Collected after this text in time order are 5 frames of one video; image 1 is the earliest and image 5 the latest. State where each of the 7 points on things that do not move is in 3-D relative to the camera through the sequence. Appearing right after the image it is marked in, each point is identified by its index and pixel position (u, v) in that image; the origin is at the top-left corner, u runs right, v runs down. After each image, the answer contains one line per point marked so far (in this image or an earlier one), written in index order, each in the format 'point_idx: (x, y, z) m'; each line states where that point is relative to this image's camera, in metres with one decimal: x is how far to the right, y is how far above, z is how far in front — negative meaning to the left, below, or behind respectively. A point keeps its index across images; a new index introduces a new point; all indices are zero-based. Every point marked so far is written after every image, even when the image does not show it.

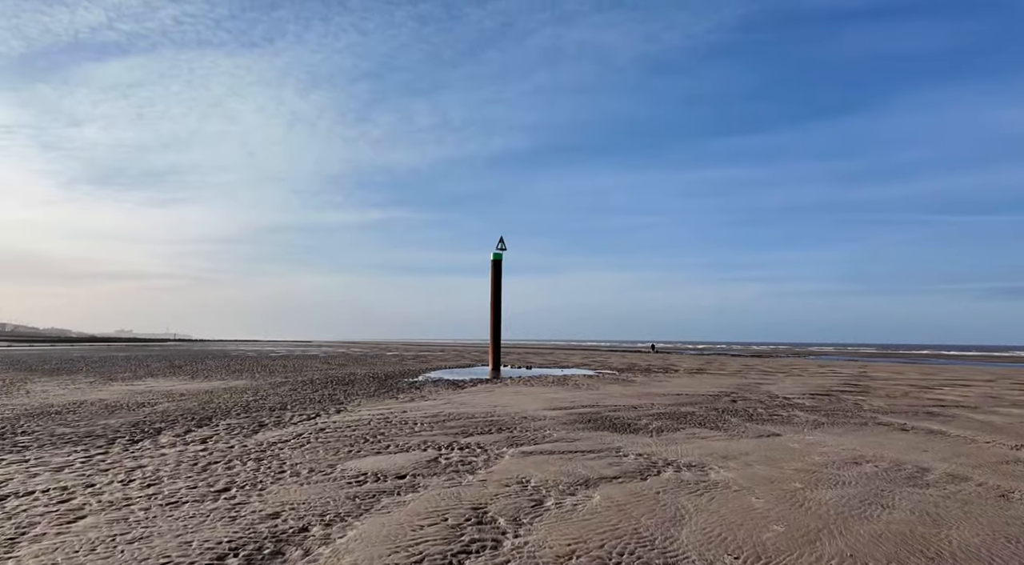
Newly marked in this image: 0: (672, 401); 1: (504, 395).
0: (+3.8, -2.9, +15.2) m
1: (-0.2, -3.1, +17.5) m
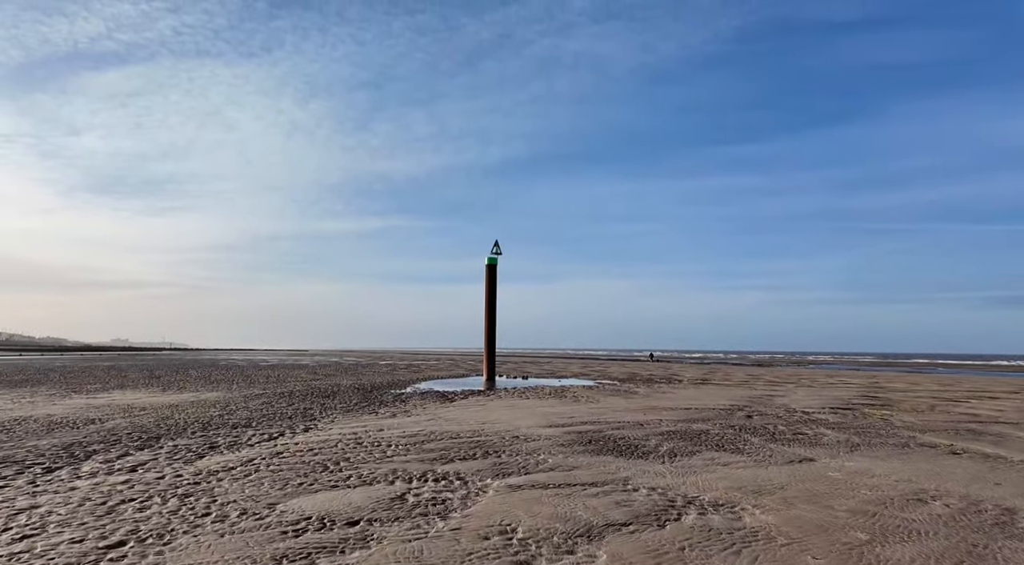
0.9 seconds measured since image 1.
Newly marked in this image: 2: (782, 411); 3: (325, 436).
0: (+3.6, -2.9, +13.6) m
1: (-0.4, -3.2, +15.9) m
2: (+6.6, -3.1, +15.7) m
3: (-3.4, -2.8, +11.7) m
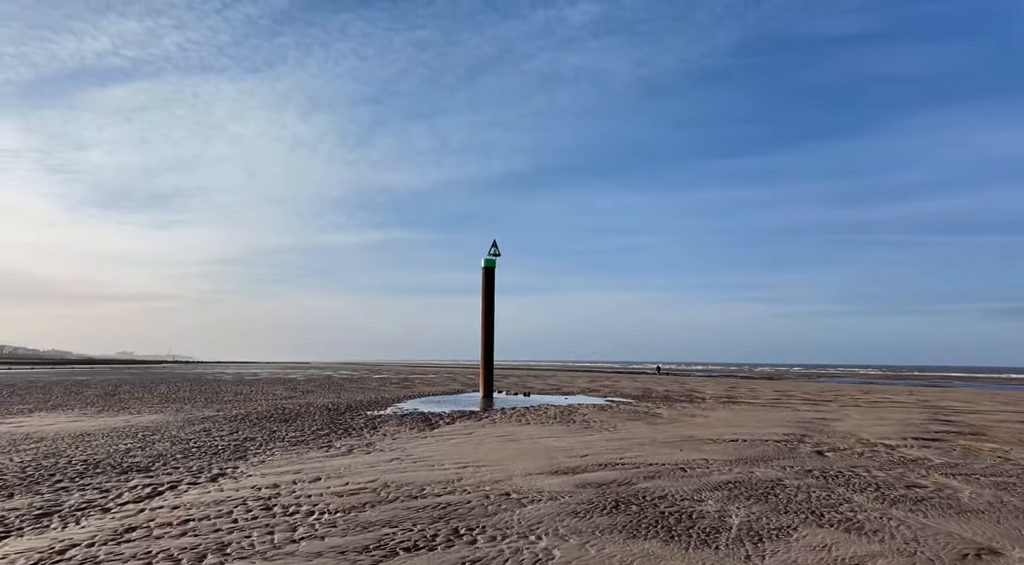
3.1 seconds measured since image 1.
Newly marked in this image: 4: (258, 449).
0: (+3.5, -2.8, +10.0) m
1: (-0.5, -3.1, +12.3) m
2: (+6.5, -3.0, +12.1) m
3: (-3.5, -2.6, +8.1) m
4: (-4.9, -3.2, +12.3) m
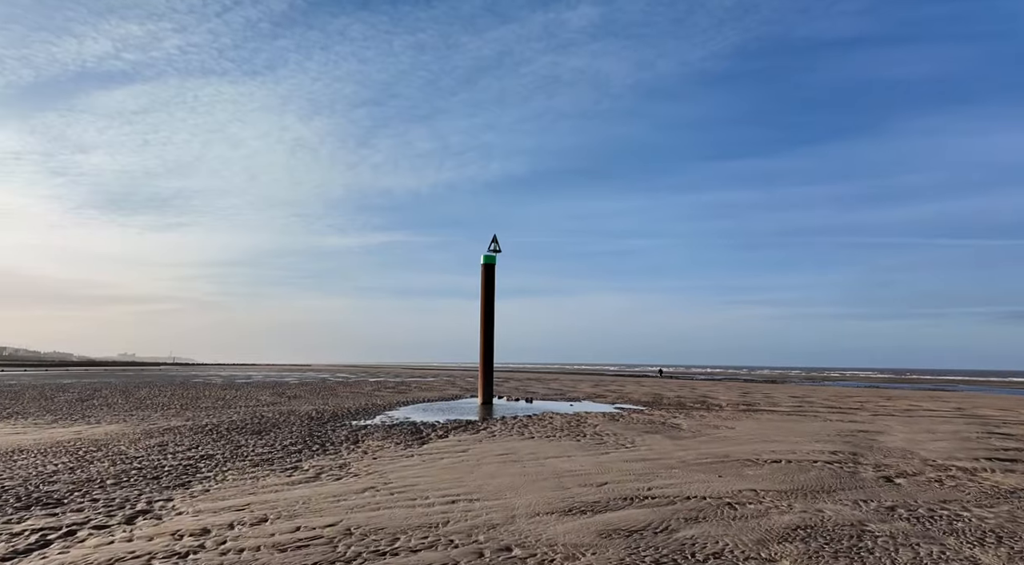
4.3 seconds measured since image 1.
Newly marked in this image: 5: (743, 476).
0: (+3.5, -2.6, +8.1) m
1: (-0.5, -2.9, +10.3) m
2: (+6.5, -2.9, +10.1) m
3: (-3.5, -2.5, +6.1) m
4: (-4.9, -3.0, +10.4) m
5: (+3.4, -2.8, +9.4) m
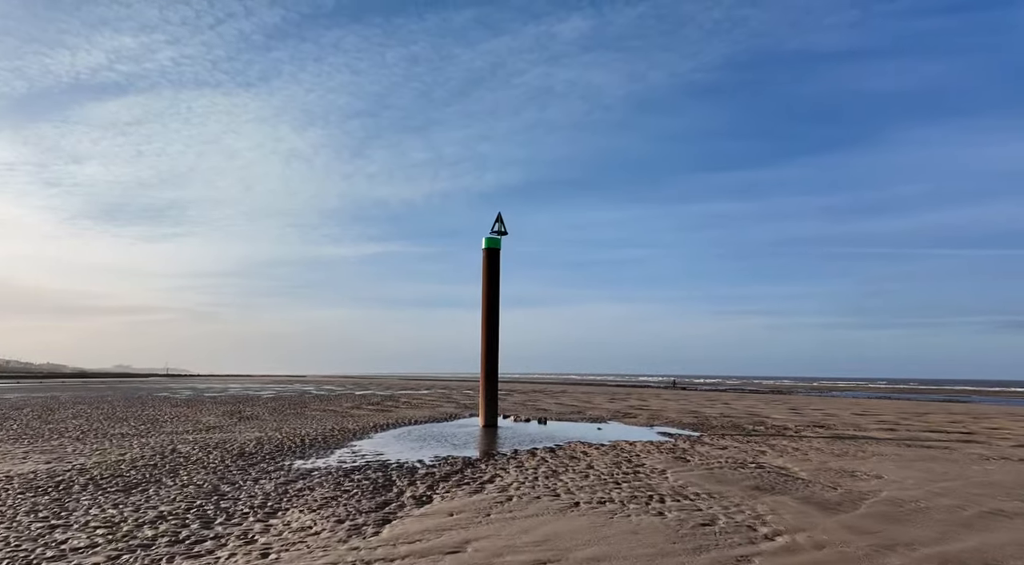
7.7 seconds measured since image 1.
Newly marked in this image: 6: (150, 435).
0: (+3.9, -2.0, +2.2) m
1: (-0.1, -2.3, +4.5) m
2: (+6.9, -2.3, +4.3) m
3: (-3.1, -1.8, +0.2) m
4: (-4.5, -2.4, +4.5) m
5: (+3.8, -2.2, +3.6) m
6: (-10.4, -4.3, +18.4) m
